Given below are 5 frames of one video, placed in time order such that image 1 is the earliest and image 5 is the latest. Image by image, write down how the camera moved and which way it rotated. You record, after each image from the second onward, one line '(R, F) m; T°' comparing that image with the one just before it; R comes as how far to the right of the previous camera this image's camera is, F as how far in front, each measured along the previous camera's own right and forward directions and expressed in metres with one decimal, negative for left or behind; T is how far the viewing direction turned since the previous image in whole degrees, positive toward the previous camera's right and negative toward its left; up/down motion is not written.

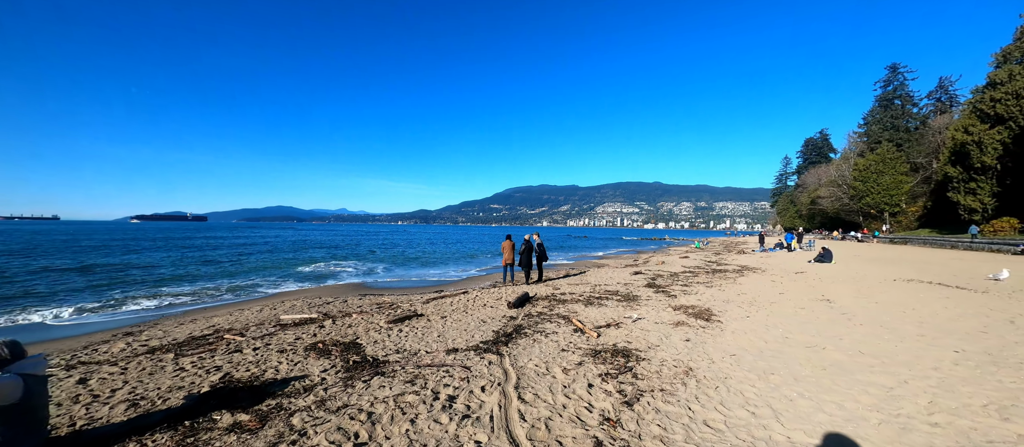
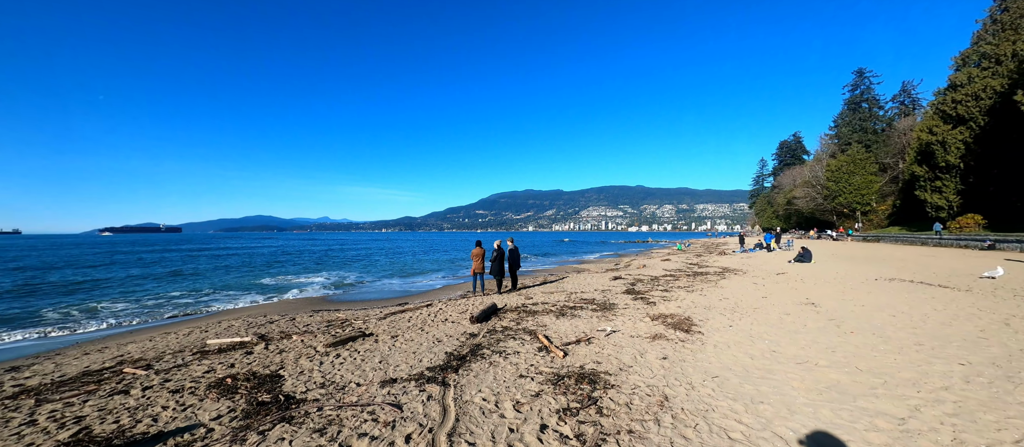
(+0.5, +0.8) m; +2°
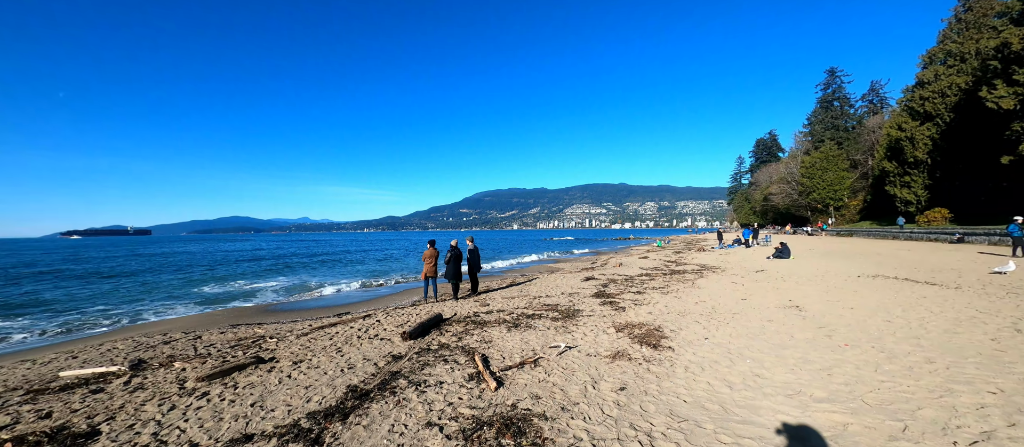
(+0.8, +1.2) m; +2°
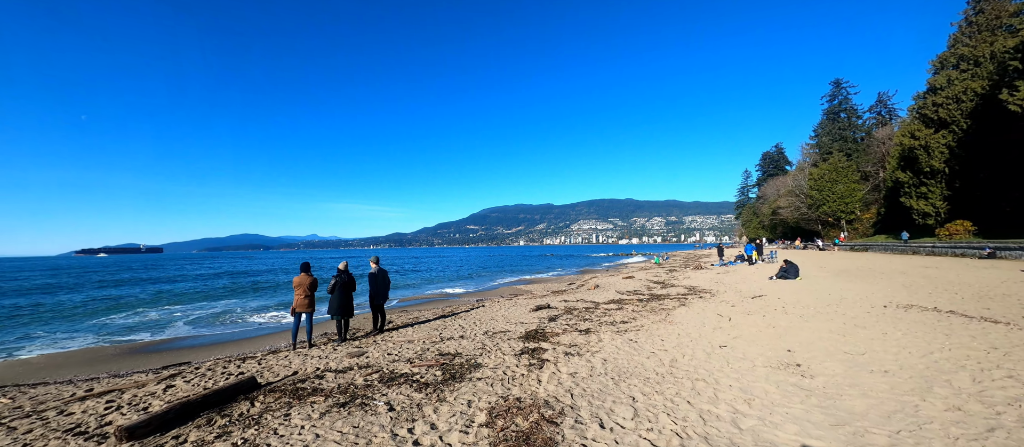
(+2.2, +2.7) m; -1°
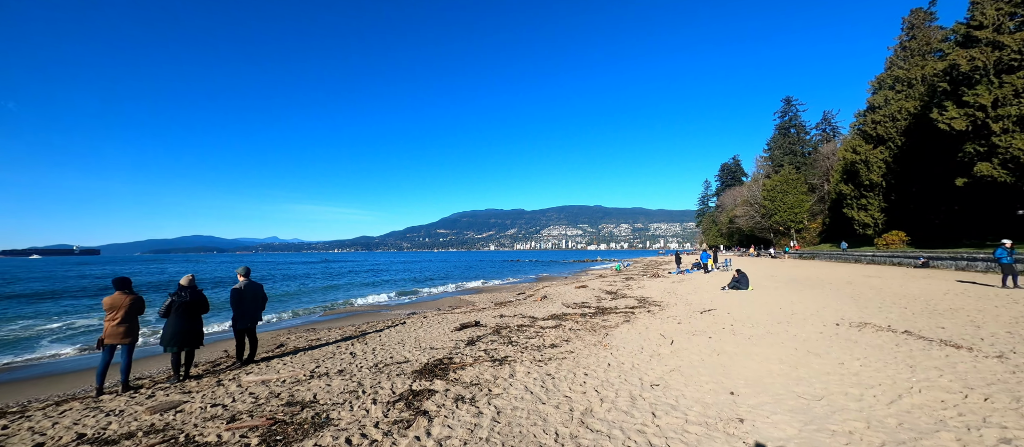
(+1.2, +1.5) m; +5°
